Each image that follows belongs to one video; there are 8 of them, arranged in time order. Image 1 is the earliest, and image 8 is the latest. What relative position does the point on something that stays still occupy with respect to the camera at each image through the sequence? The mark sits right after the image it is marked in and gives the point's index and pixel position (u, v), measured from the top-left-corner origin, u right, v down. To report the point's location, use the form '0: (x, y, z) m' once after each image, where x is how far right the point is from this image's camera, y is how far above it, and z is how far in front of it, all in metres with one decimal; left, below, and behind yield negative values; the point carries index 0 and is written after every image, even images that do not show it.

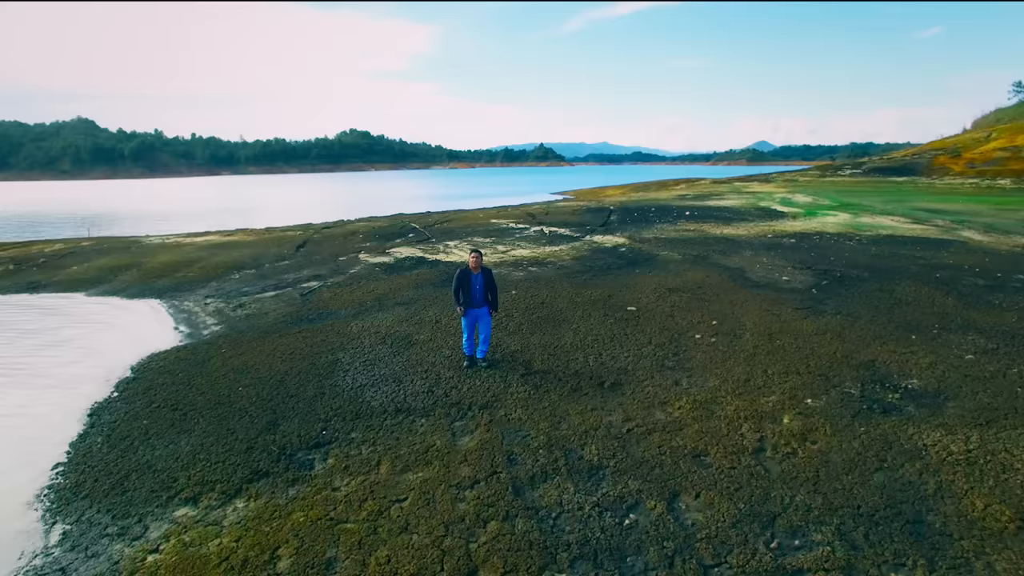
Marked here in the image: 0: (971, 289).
0: (+7.0, -0.1, +9.4) m
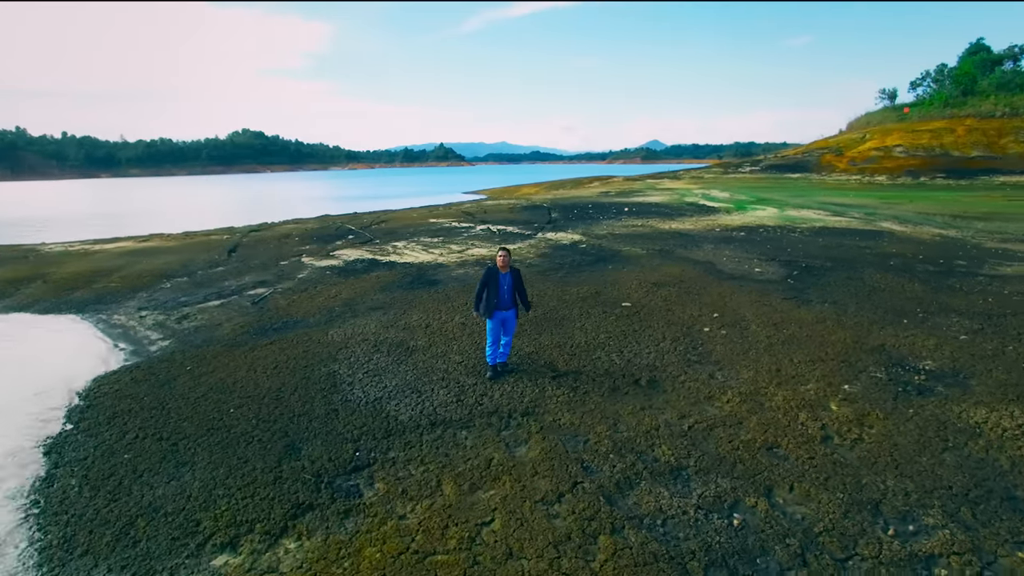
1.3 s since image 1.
0: (+6.9, +0.2, +10.2) m
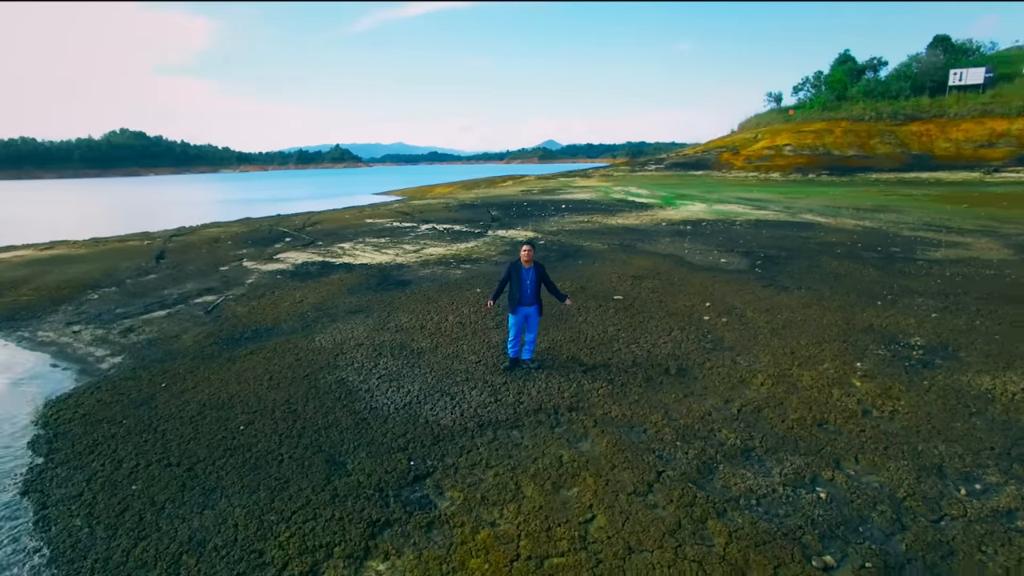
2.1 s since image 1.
0: (+6.5, +0.5, +11.1) m
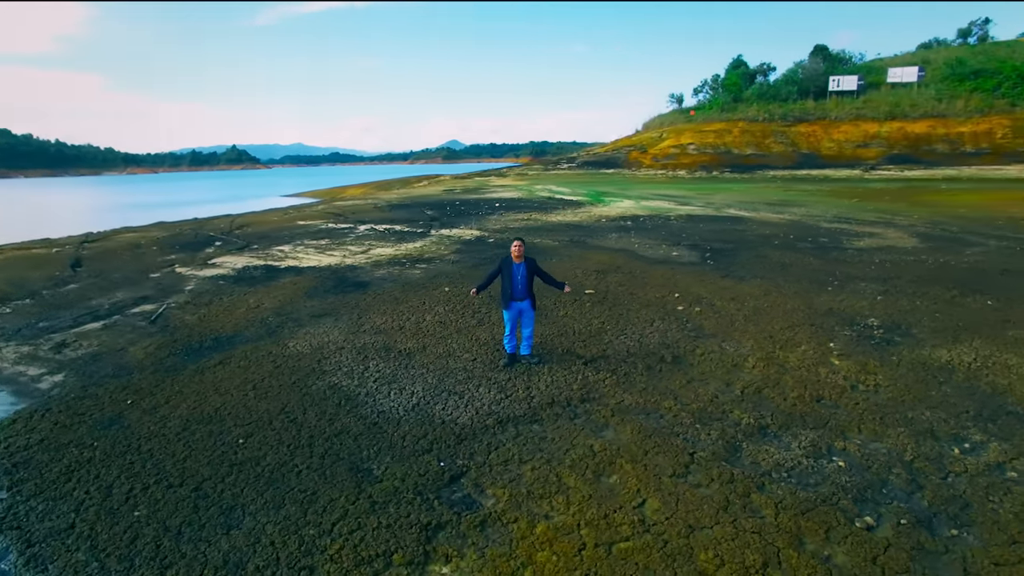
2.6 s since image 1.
0: (+5.8, +0.7, +12.1) m
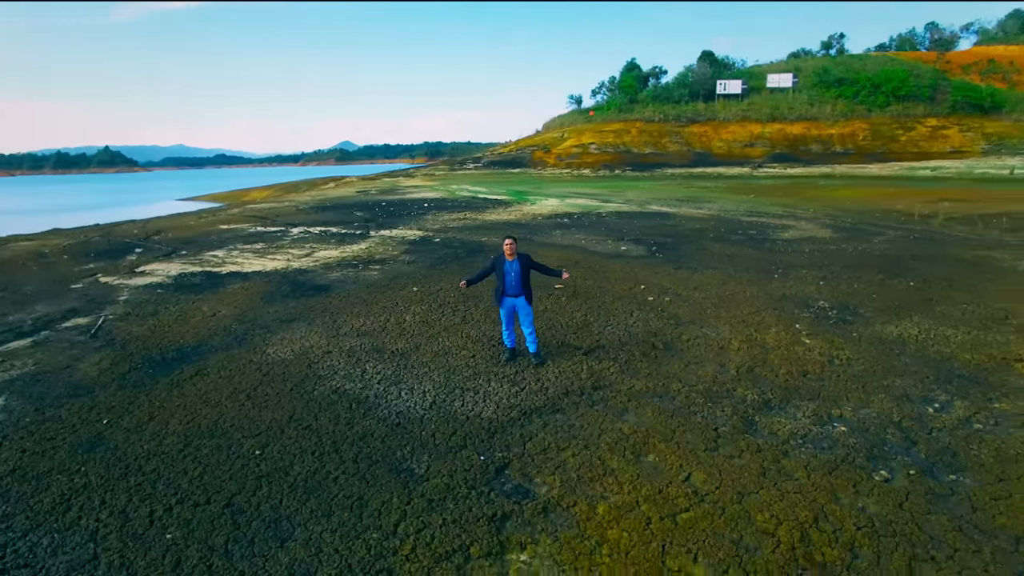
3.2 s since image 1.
0: (+4.9, +1.0, +13.1) m
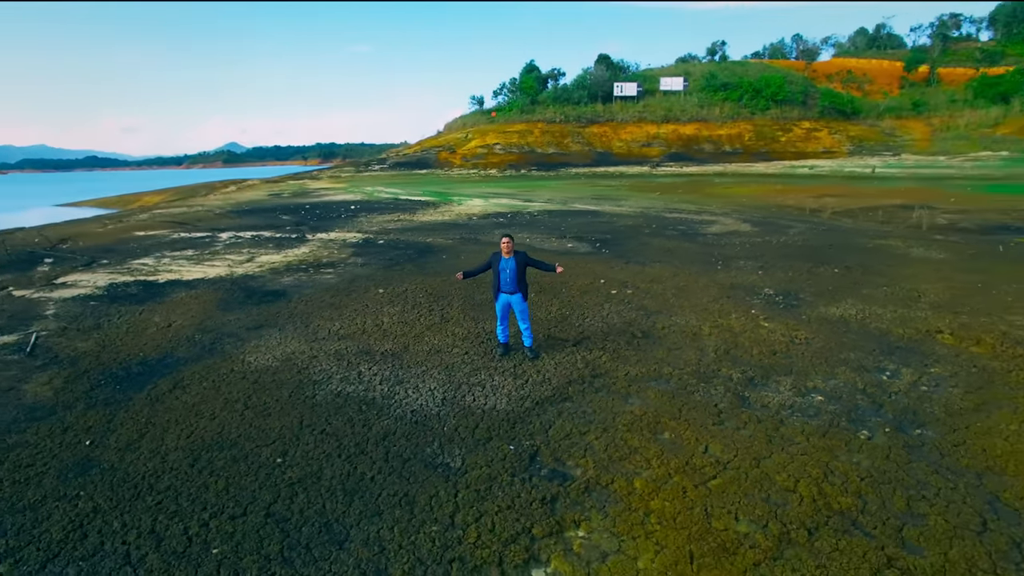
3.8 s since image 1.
0: (+3.8, +1.2, +14.0) m
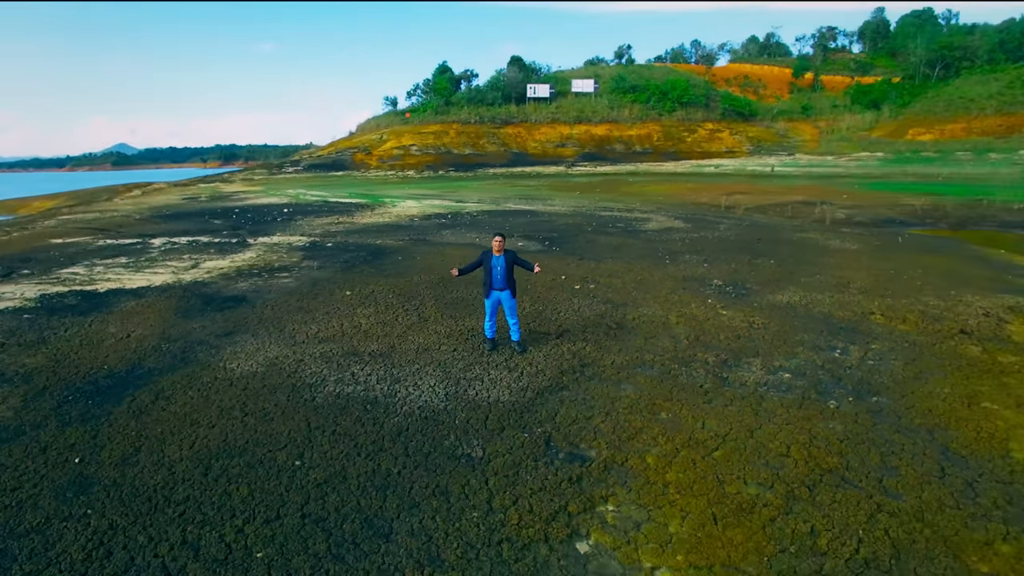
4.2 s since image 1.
0: (+2.6, +1.3, +14.8) m
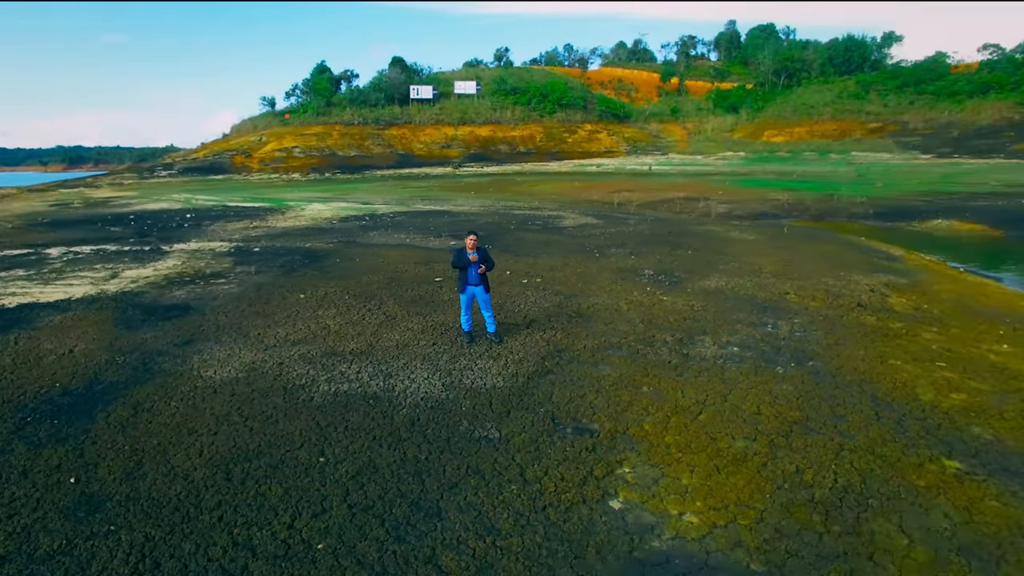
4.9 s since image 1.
0: (+0.9, +1.4, +15.6) m
